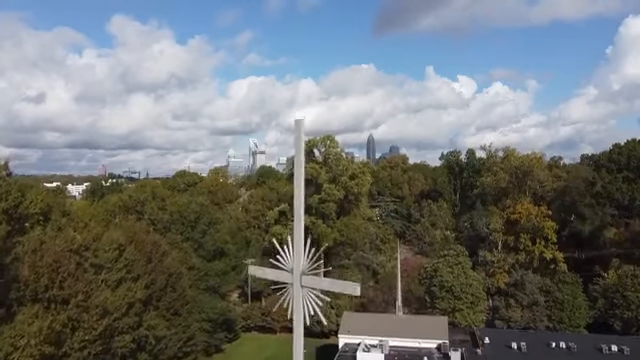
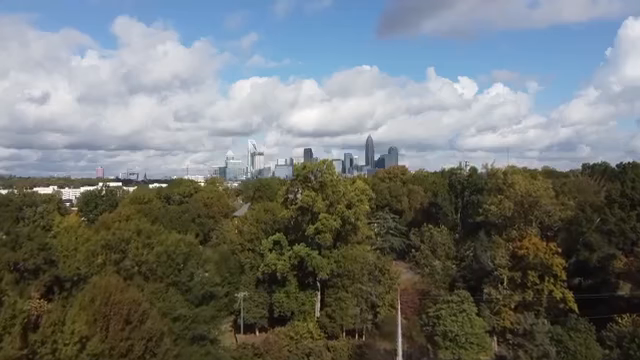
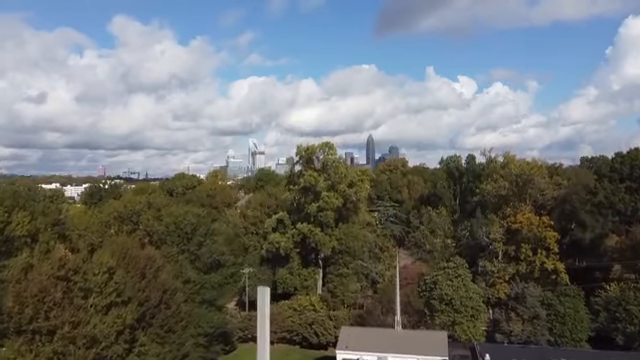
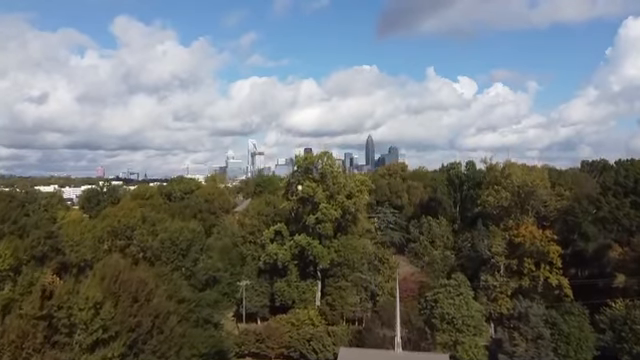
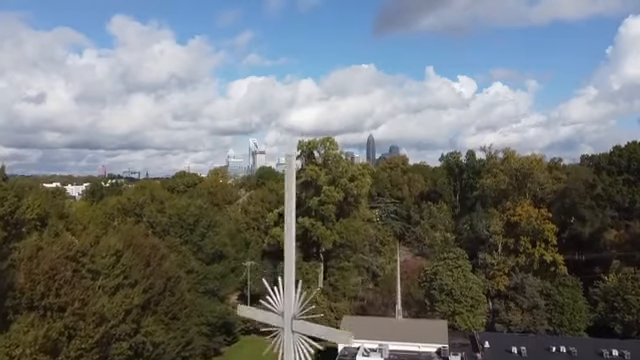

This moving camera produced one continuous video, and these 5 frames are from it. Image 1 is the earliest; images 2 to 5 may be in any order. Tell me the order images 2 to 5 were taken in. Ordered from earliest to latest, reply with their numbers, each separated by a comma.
5, 3, 4, 2
